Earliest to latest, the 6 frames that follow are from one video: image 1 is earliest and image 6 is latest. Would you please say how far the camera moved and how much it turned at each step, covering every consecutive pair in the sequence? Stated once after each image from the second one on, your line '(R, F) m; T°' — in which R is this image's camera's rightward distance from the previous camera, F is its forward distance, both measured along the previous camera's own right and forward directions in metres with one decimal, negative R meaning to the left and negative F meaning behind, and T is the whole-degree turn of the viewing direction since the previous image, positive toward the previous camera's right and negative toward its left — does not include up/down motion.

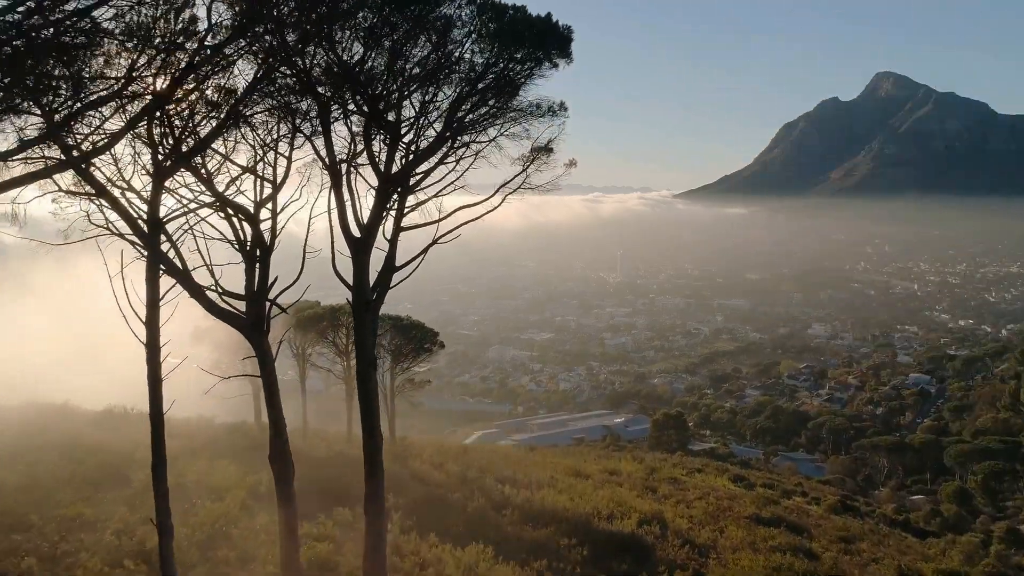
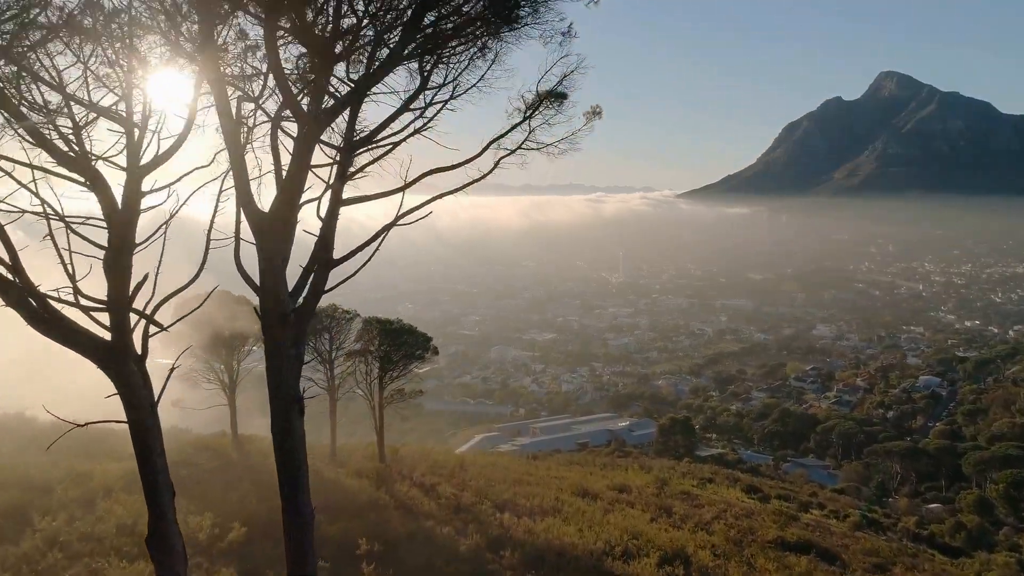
(0.0, +0.9) m; 0°
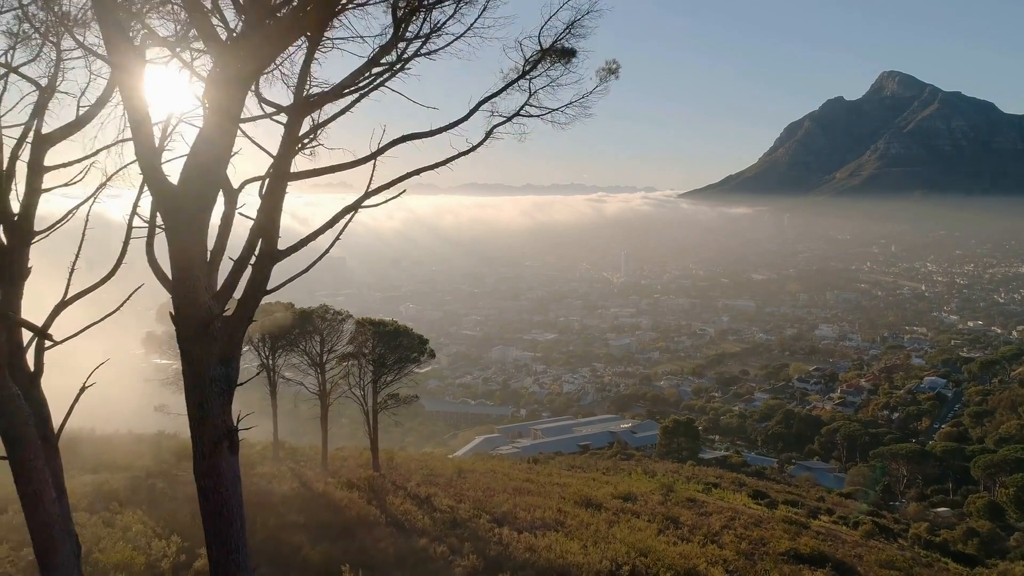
(0.0, +0.4) m; 0°
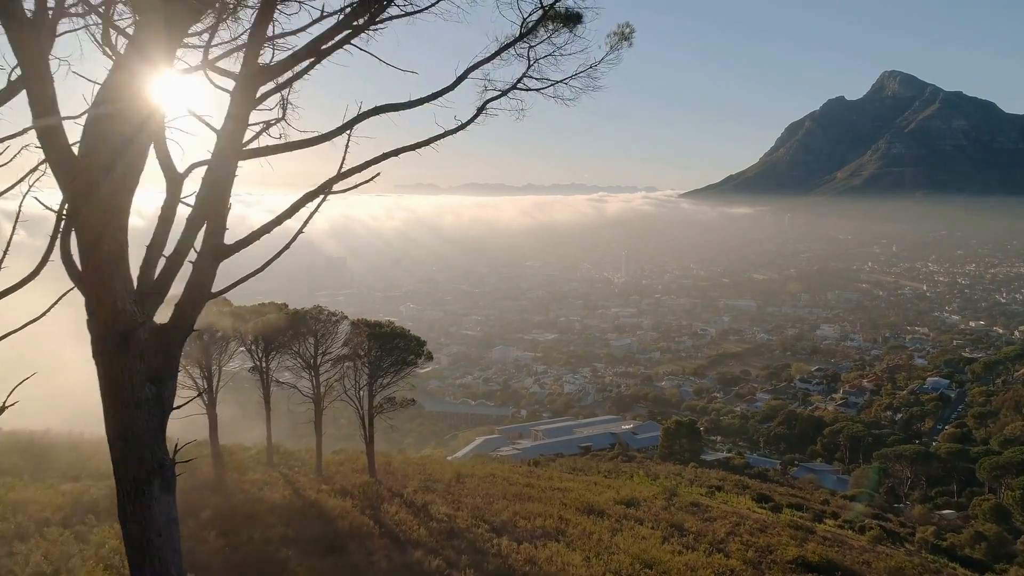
(0.0, +0.2) m; 0°
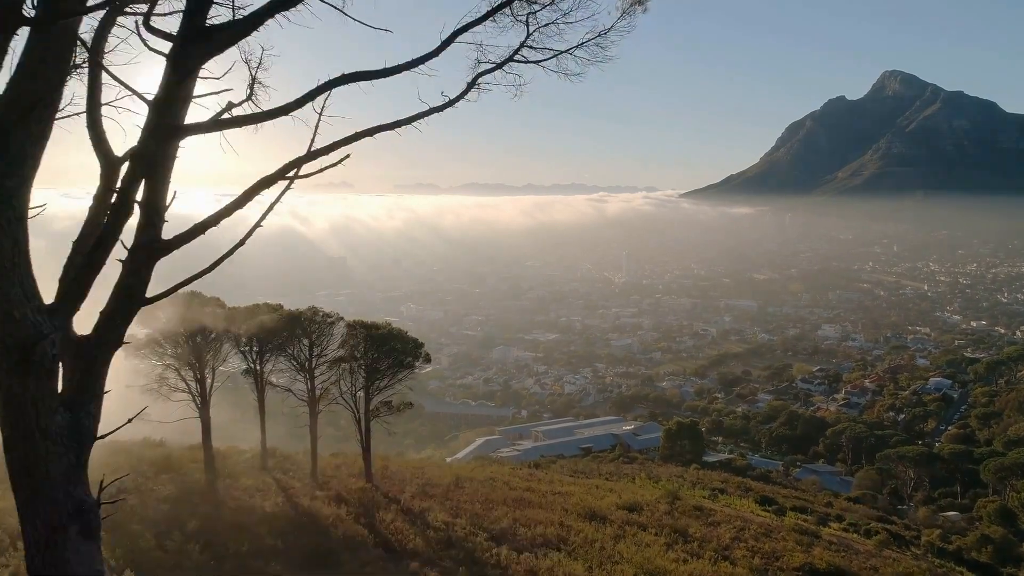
(0.0, +0.2) m; 0°
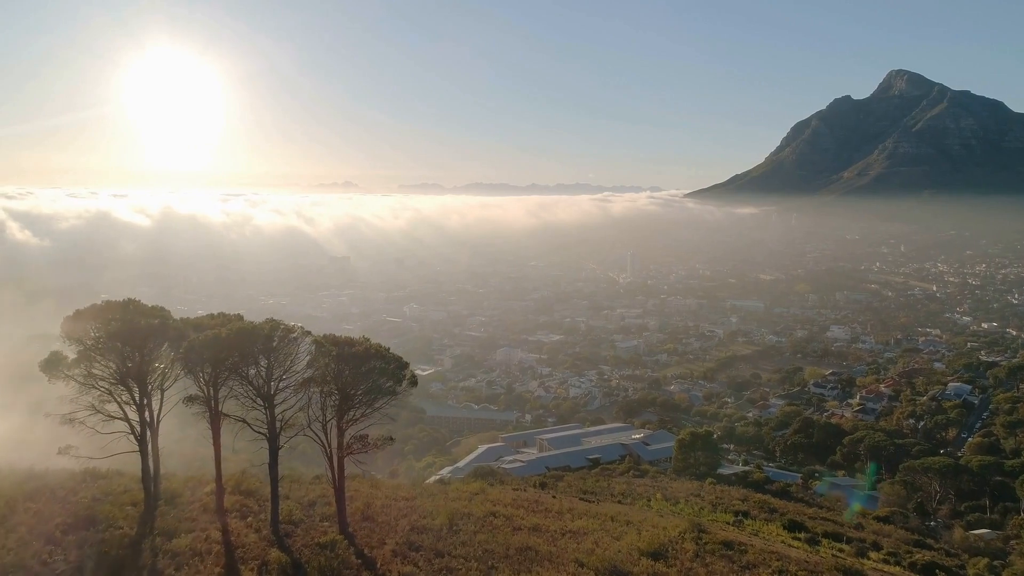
(0.0, +1.4) m; 0°
